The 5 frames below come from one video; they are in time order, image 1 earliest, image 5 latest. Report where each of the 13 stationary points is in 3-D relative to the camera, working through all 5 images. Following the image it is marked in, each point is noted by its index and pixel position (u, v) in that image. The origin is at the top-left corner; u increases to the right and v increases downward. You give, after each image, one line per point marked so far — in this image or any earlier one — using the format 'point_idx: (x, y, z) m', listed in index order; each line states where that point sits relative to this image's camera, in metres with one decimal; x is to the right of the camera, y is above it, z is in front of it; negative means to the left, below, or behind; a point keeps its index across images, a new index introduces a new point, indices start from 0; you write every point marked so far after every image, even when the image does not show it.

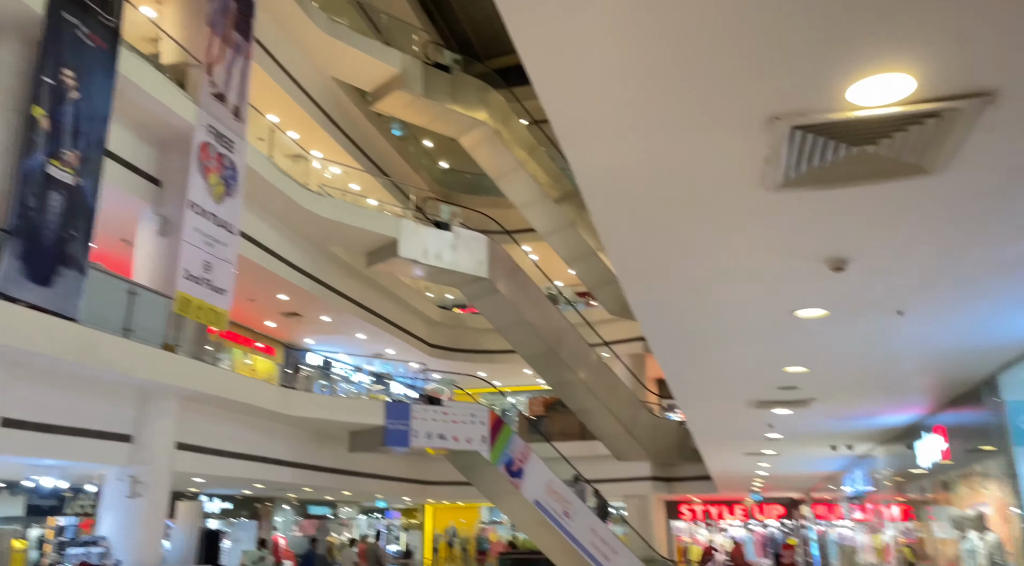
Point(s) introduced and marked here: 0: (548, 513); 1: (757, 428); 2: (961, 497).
0: (+0.8, -4.5, +14.9) m
1: (+2.5, -1.5, +7.8) m
2: (+3.7, -1.8, +6.4) m
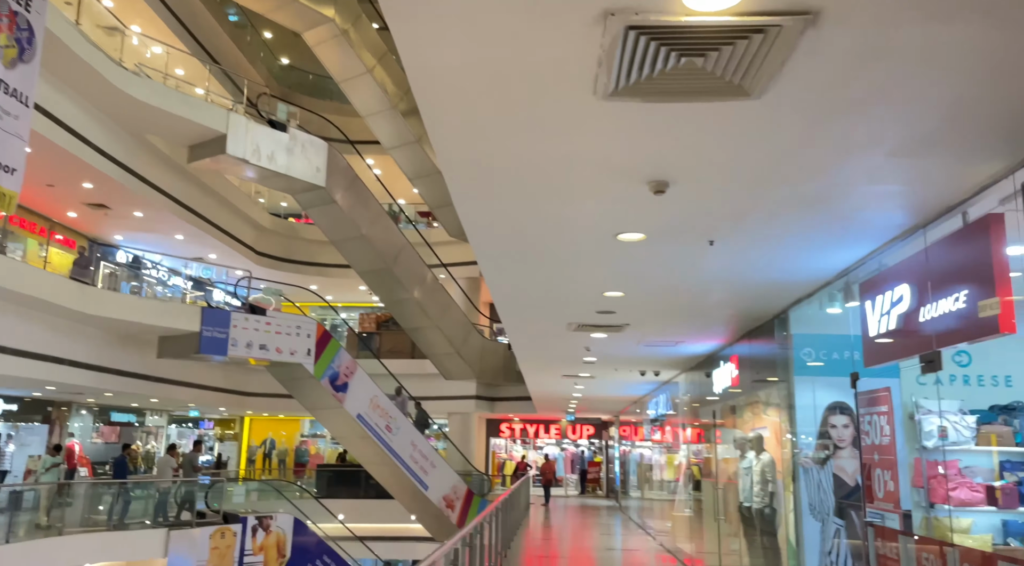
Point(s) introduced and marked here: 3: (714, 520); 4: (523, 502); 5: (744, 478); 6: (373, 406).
0: (-2.7, -2.8, +15.0) m
1: (+0.7, -0.7, +8.1) m
2: (+2.1, -1.3, +7.0) m
3: (+2.2, -2.5, +8.4) m
4: (+0.3, -5.1, +18.1) m
5: (+2.1, -1.8, +7.1) m
6: (-2.7, -2.4, +15.1) m
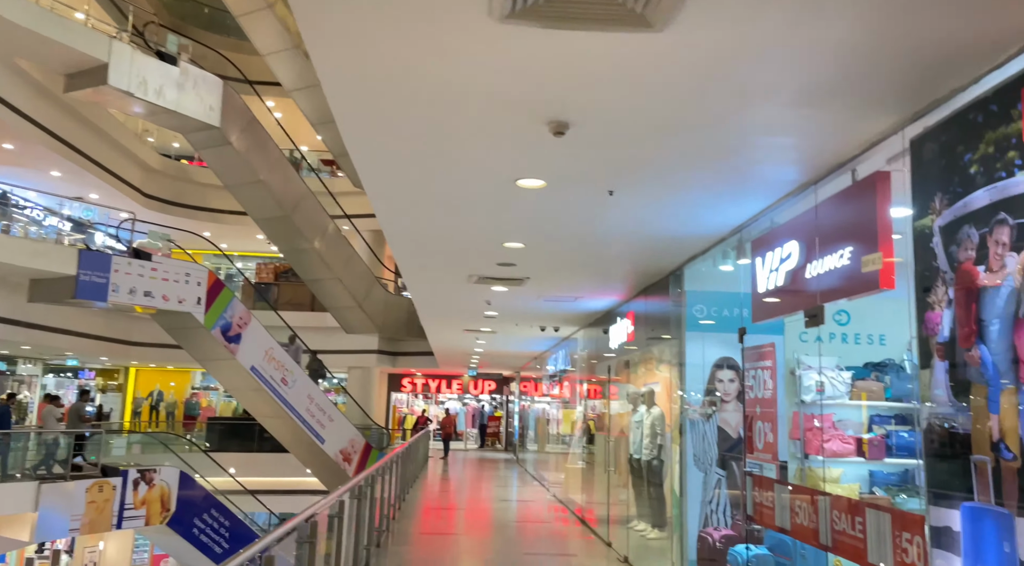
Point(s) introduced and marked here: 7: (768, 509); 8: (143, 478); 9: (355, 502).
0: (-4.6, -1.9, +14.6) m
1: (-0.4, -0.2, +8.0) m
2: (+1.2, -0.9, +7.2) m
3: (+1.0, -2.1, +8.6) m
4: (-2.1, -4.0, +18.1) m
5: (+1.2, -1.4, +7.3) m
6: (-4.6, -1.4, +14.6) m
7: (+1.3, -1.2, +4.1) m
8: (-6.2, -3.3, +13.0) m
9: (-1.1, -1.5, +5.5) m
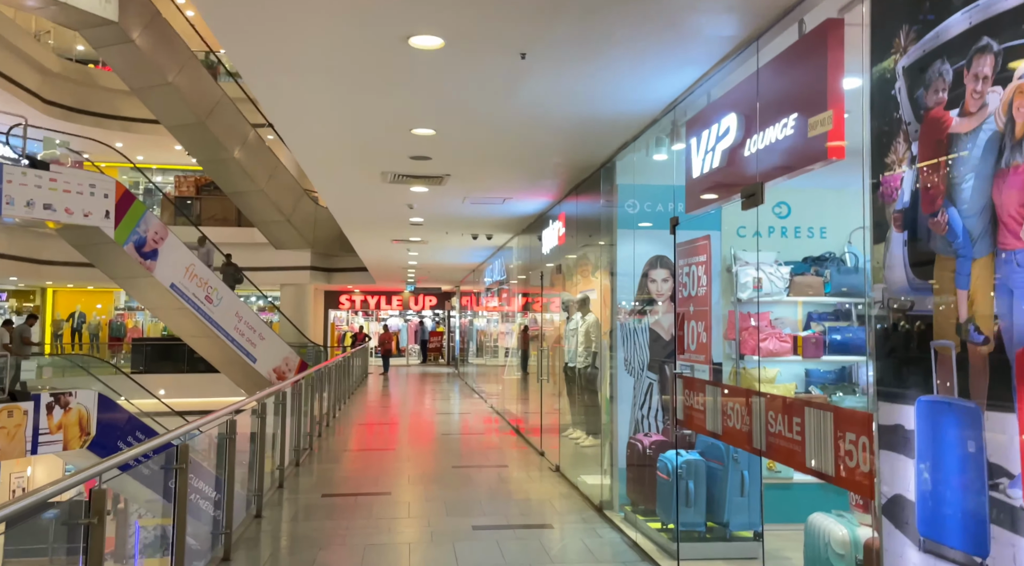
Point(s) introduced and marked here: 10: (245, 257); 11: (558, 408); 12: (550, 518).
0: (-5.8, -0.3, +13.8) m
1: (-1.1, +0.7, +7.5) m
2: (+0.5, 0.0, +6.8) m
3: (+0.3, -1.0, +8.3) m
4: (-3.5, -2.0, +17.7) m
5: (+0.5, -0.5, +7.0) m
6: (-5.8, +0.2, +13.9) m
7: (+0.9, -0.6, +3.8) m
8: (-7.2, -1.9, +12.4) m
9: (-1.6, -0.9, +5.0) m
10: (-6.7, +0.7, +19.6) m
11: (+0.4, -1.2, +7.3) m
12: (+0.2, -1.4, +4.7) m
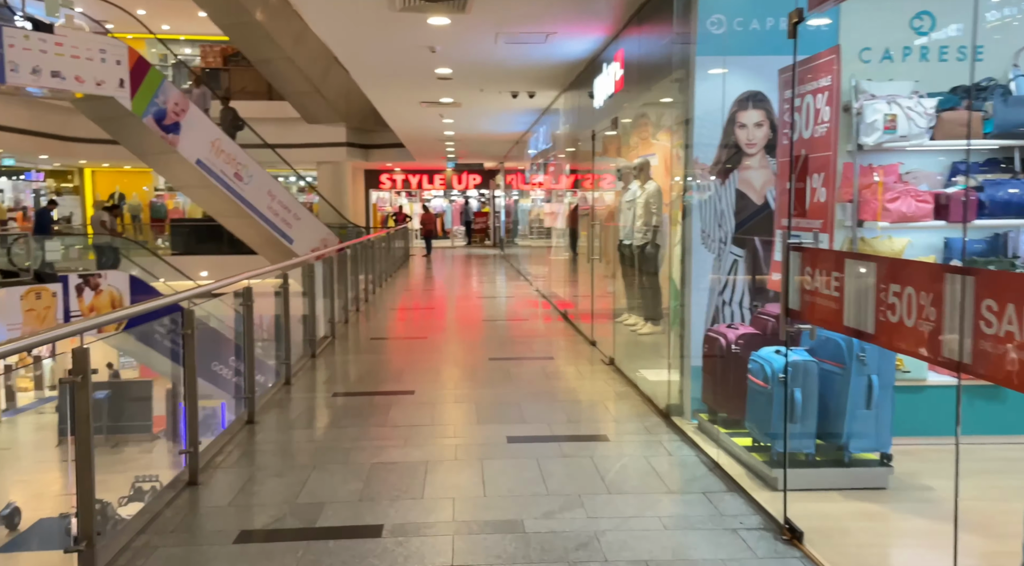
0: (-5.0, +1.8, +13.0) m
1: (-0.7, +1.8, +6.3) m
2: (+0.9, +1.0, +5.7) m
3: (+0.7, +0.2, +7.3) m
4: (-2.5, +0.7, +17.0) m
5: (+0.9, +0.5, +5.9) m
6: (-5.0, +2.2, +13.0) m
7: (+1.1, -0.1, +2.7) m
8: (-6.5, 0.0, +11.9) m
9: (-1.4, -0.1, +4.2) m
10: (-5.6, +3.6, +18.6) m
11: (+0.8, -0.1, +6.4) m
12: (+0.4, -0.7, +3.8) m
